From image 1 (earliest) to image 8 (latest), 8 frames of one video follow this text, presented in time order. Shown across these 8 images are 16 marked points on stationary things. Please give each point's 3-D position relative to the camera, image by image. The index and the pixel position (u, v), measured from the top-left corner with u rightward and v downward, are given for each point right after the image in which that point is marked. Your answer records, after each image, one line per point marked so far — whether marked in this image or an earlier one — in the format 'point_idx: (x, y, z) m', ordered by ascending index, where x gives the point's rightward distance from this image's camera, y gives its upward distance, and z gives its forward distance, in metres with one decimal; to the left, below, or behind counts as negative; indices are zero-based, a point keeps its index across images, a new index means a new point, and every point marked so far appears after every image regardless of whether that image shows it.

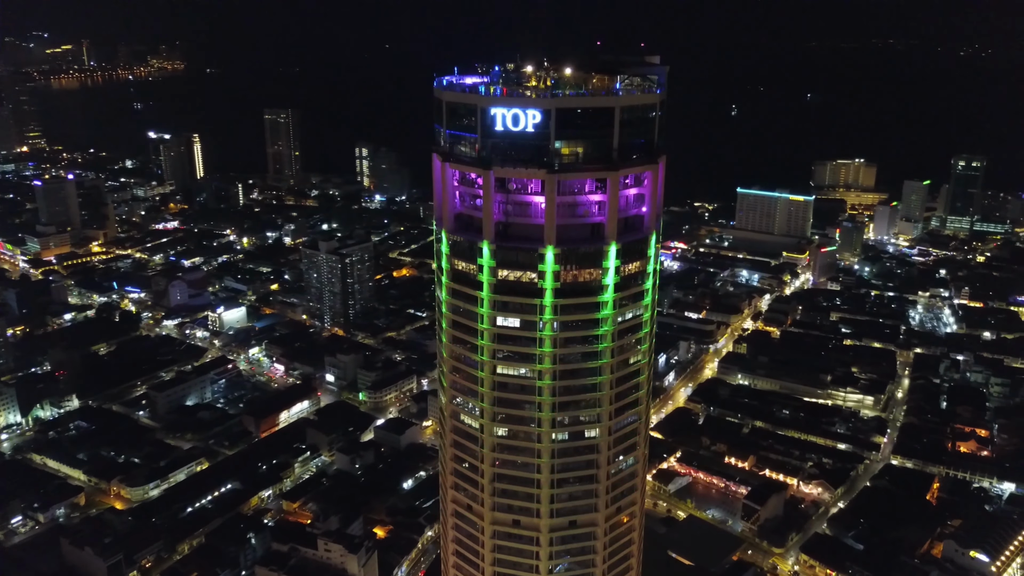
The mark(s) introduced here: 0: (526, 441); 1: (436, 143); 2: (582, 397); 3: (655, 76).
0: (+0.3, -3.6, +19.0) m
1: (-1.7, +3.4, +19.3) m
2: (+1.6, -2.5, +18.7) m
3: (+3.3, +4.9, +19.0) m
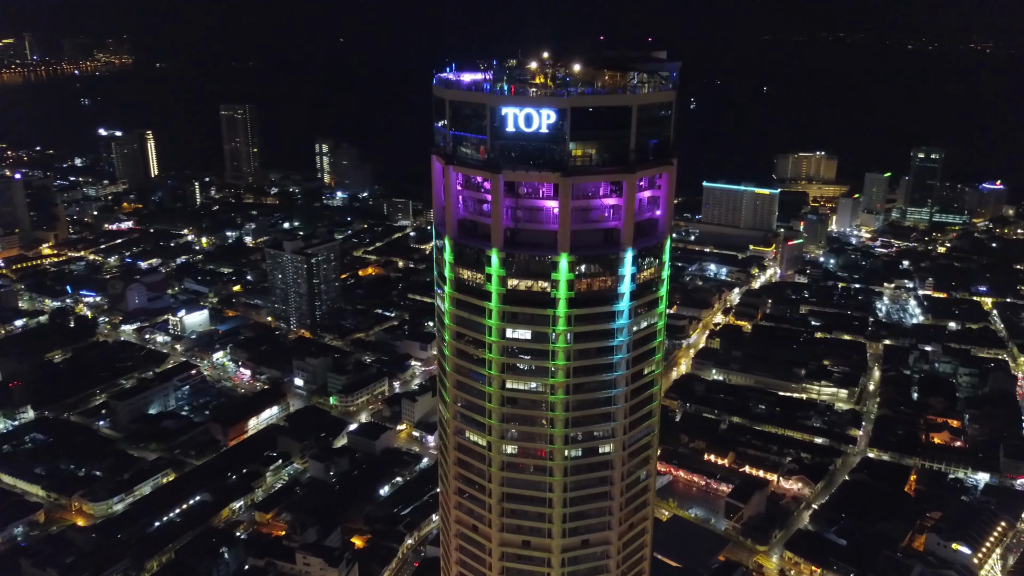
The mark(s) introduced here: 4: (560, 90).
0: (+0.6, -3.8, +18.1) m
1: (-1.6, +3.2, +18.2) m
2: (+1.8, -2.7, +17.8) m
3: (+3.4, +4.8, +18.2) m
4: (+1.0, +4.0, +16.8) m
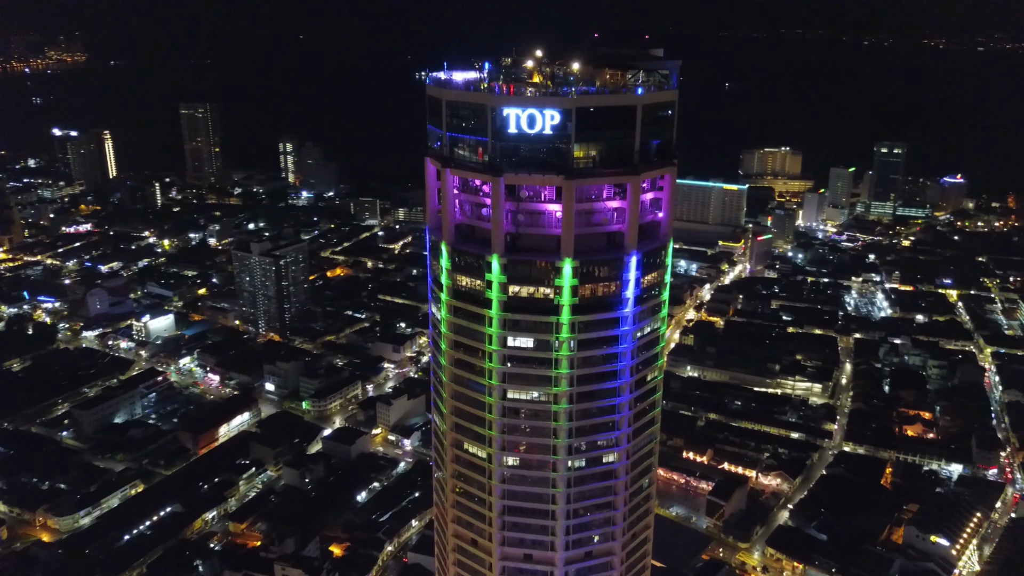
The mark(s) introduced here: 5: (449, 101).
0: (+0.6, -3.9, +17.5) m
1: (-1.7, +3.0, +17.5) m
2: (+1.9, -2.8, +17.3) m
3: (+3.3, +4.7, +17.7) m
4: (+1.0, +3.9, +16.2) m
5: (-1.2, +3.7, +16.2) m
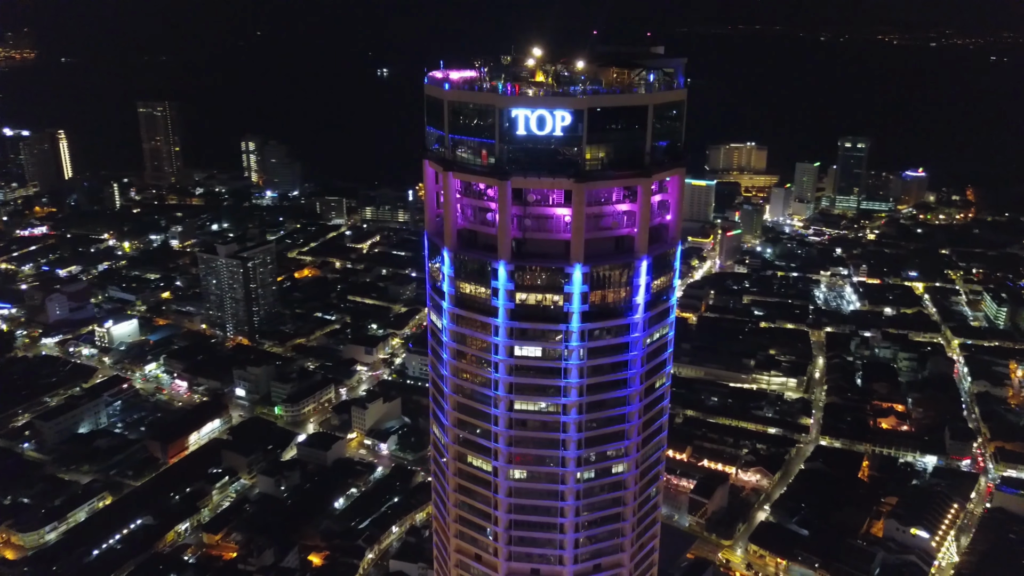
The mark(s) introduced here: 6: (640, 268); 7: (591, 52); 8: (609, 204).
0: (+0.7, -4.0, +17.0) m
1: (-1.6, +2.9, +16.8) m
2: (+2.0, -2.9, +16.8) m
3: (+3.3, +4.6, +17.2) m
4: (+1.1, +3.8, +15.6) m
5: (-1.1, +3.5, +15.5) m
6: (+2.5, +0.4, +16.0) m
7: (+1.8, +5.2, +18.3) m
8: (+1.8, +1.6, +15.7) m
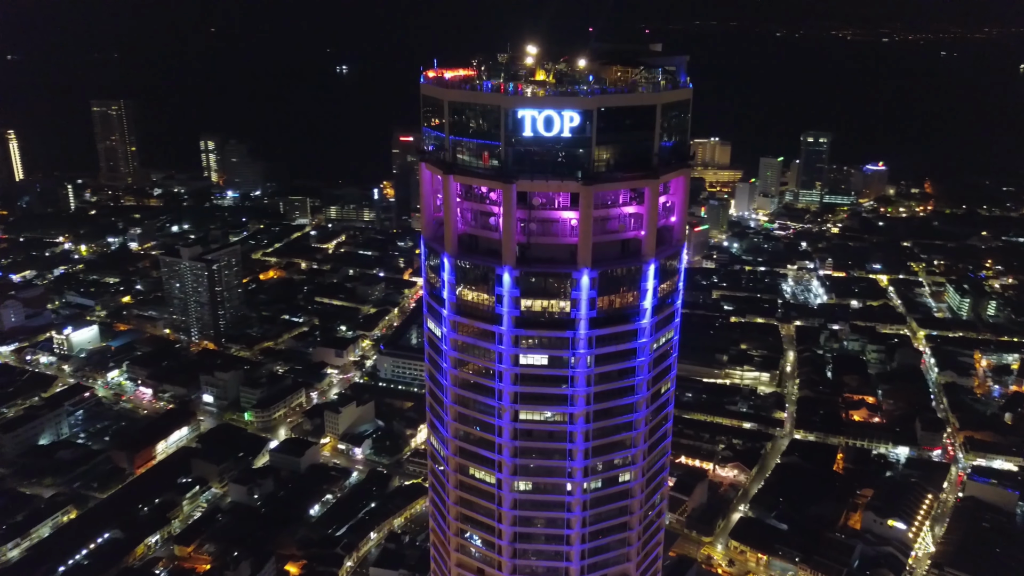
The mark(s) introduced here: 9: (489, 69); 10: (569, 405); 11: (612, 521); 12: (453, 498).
0: (+0.8, -4.1, +16.5) m
1: (-1.6, +2.7, +16.2) m
2: (+2.1, -3.0, +16.4) m
3: (+3.3, +4.5, +16.8) m
4: (+1.1, +3.7, +15.1) m
5: (-1.1, +3.4, +14.9) m
6: (+2.6, +0.3, +15.6) m
7: (+1.7, +5.2, +17.9) m
8: (+1.9, +1.5, +15.2) m
9: (-0.5, +4.5, +17.0) m
10: (+1.1, -2.2, +15.8) m
11: (+2.1, -4.8, +17.0) m
12: (-1.2, -4.5, +17.5) m
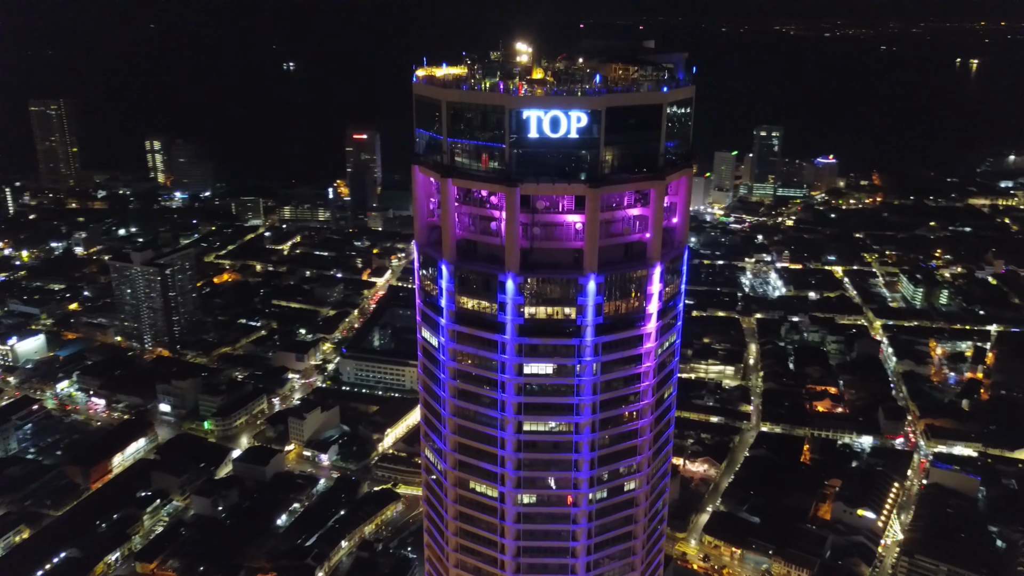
0: (+0.9, -4.2, +16.0) m
1: (-1.7, +2.6, +15.5) m
2: (+2.1, -3.1, +15.9) m
3: (+3.2, +4.5, +16.4) m
4: (+1.1, +3.6, +14.6) m
5: (-1.1, +3.2, +14.3) m
6: (+2.6, +0.2, +15.1) m
7: (+1.5, +5.1, +17.3) m
8: (+1.9, +1.4, +14.7) m
9: (-0.6, +4.4, +16.4) m
10: (+1.2, -2.3, +15.3) m
11: (+2.1, -4.9, +16.5) m
12: (-1.2, -4.6, +16.9) m
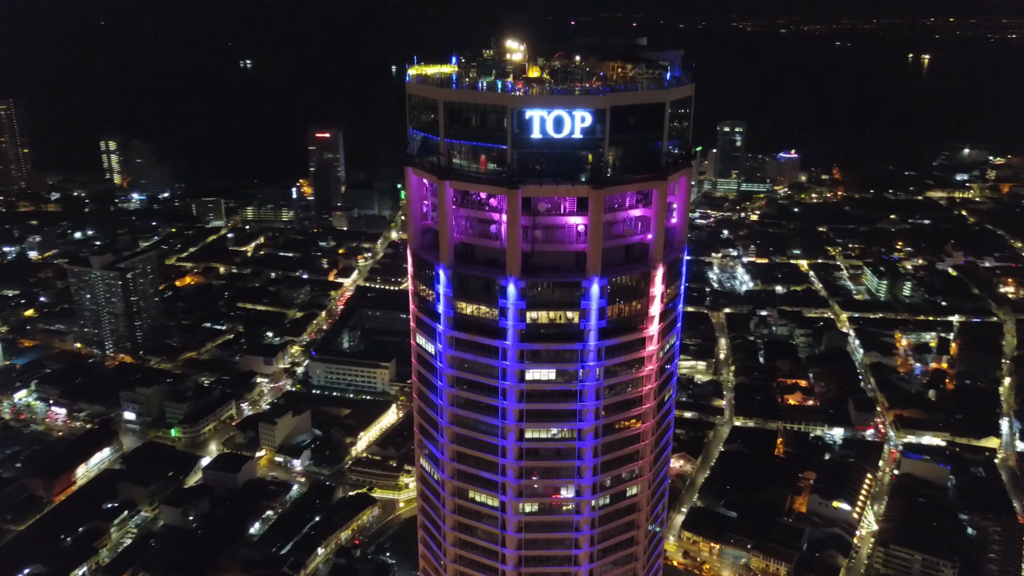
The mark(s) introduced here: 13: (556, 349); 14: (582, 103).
0: (+0.9, -4.3, +15.6) m
1: (-1.7, +2.4, +15.0) m
2: (+2.1, -3.1, +15.7) m
3: (+3.0, +4.5, +16.1) m
4: (+1.1, +3.5, +14.2) m
5: (-1.1, +3.1, +13.8) m
6: (+2.6, +0.2, +14.9) m
7: (+1.3, +5.0, +17.0) m
8: (+1.9, +1.4, +14.4) m
9: (-0.8, +4.3, +15.9) m
10: (+1.2, -2.4, +15.0) m
11: (+2.1, -4.9, +16.3) m
12: (-1.2, -4.7, +16.4) m
13: (+0.8, -1.1, +14.5) m
14: (+1.1, +2.9, +13.1) m
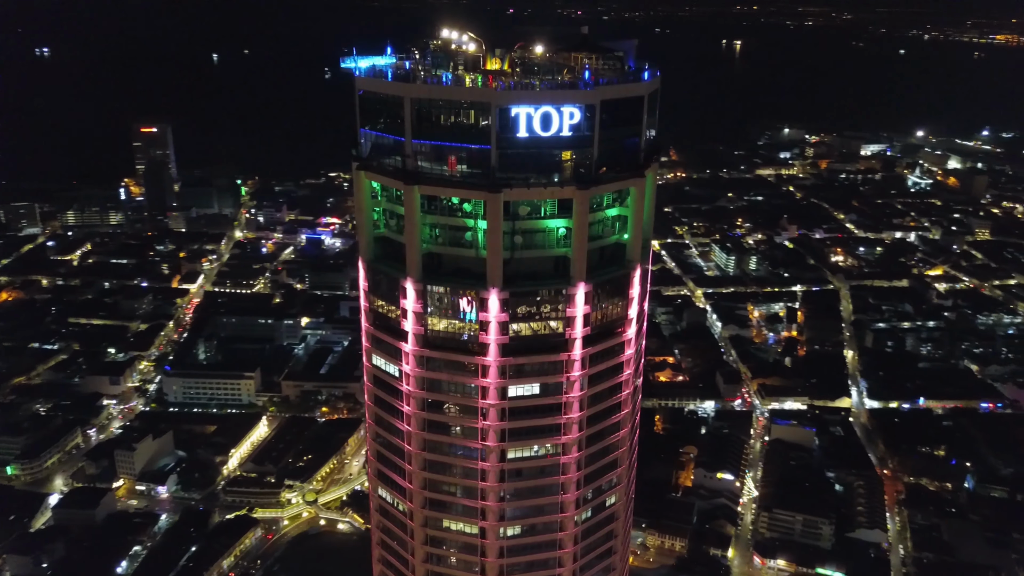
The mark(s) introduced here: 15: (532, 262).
0: (+0.6, -4.4, +14.7) m
1: (-2.3, +2.2, +13.4) m
2: (+1.7, -3.2, +15.0) m
3: (+2.0, +4.5, +15.4) m
4: (+0.5, +3.4, +13.2) m
5: (-1.4, +2.9, +12.4) m
6: (+2.1, +0.2, +14.2) m
7: (+0.1, +4.9, +15.9) m
8: (+1.5, +1.3, +13.6) m
9: (-1.6, +4.1, +14.5) m
10: (+0.8, -2.5, +14.1) m
11: (+1.6, -4.9, +15.6) m
12: (-1.7, -4.9, +15.1) m
13: (+0.5, -1.2, +13.5) m
14: (+0.8, +2.8, +12.1) m
15: (+0.3, +0.4, +13.4) m
